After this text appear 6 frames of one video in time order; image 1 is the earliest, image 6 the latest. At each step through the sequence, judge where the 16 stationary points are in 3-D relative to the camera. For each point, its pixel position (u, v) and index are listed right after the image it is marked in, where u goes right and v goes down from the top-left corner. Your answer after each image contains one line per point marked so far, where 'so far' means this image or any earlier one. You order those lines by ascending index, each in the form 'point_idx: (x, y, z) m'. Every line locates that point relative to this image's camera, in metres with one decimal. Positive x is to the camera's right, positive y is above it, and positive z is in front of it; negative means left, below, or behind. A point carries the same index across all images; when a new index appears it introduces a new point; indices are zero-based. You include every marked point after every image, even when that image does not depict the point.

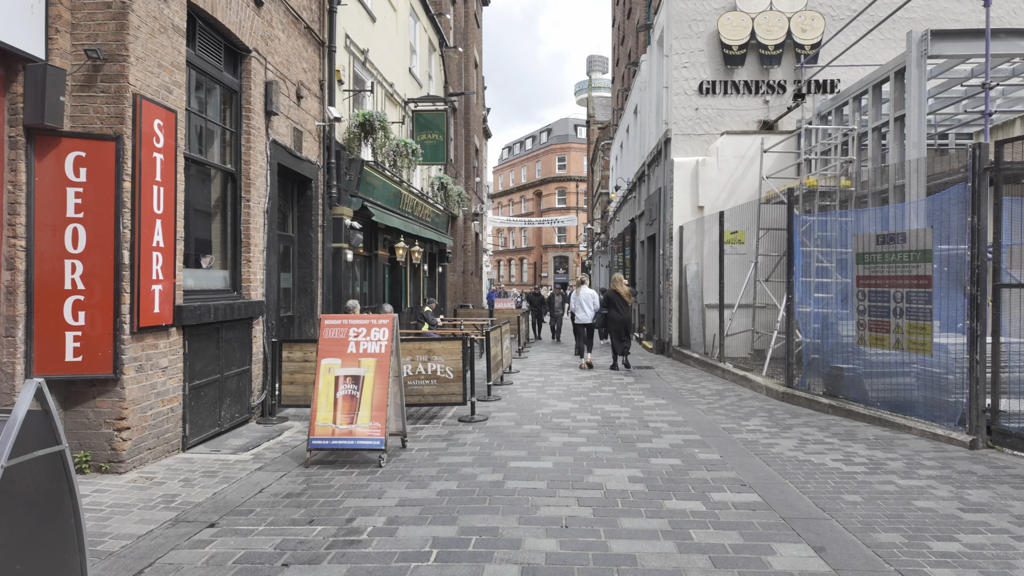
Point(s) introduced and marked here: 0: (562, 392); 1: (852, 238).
0: (+0.8, -1.7, +9.2) m
1: (+4.5, +0.7, +7.4) m
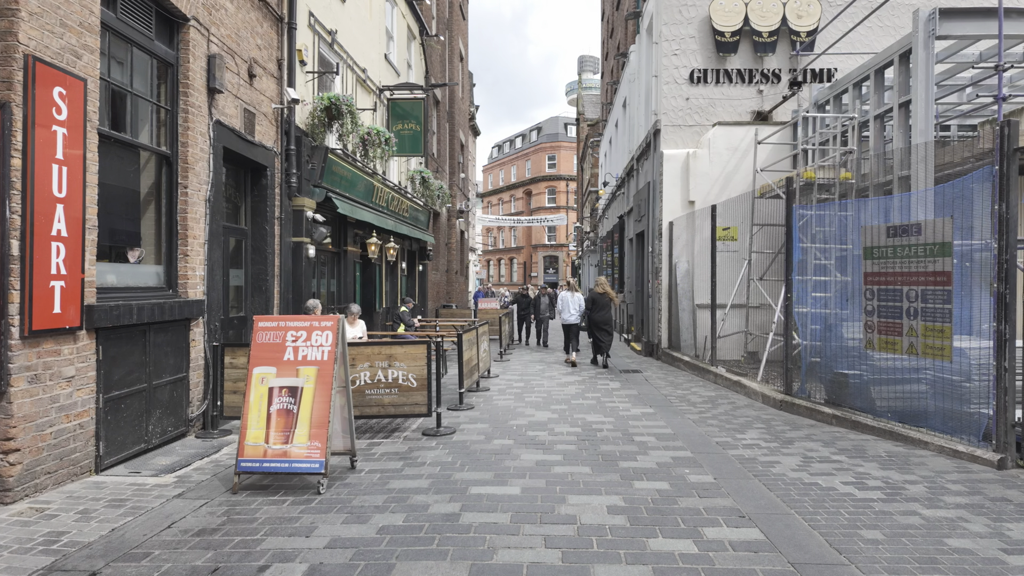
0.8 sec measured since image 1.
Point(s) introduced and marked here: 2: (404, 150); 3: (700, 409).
0: (+0.4, -1.7, +8.5) m
1: (+4.1, +0.7, +6.7) m
2: (-2.6, +3.3, +13.5) m
3: (+2.6, -1.6, +7.7) m
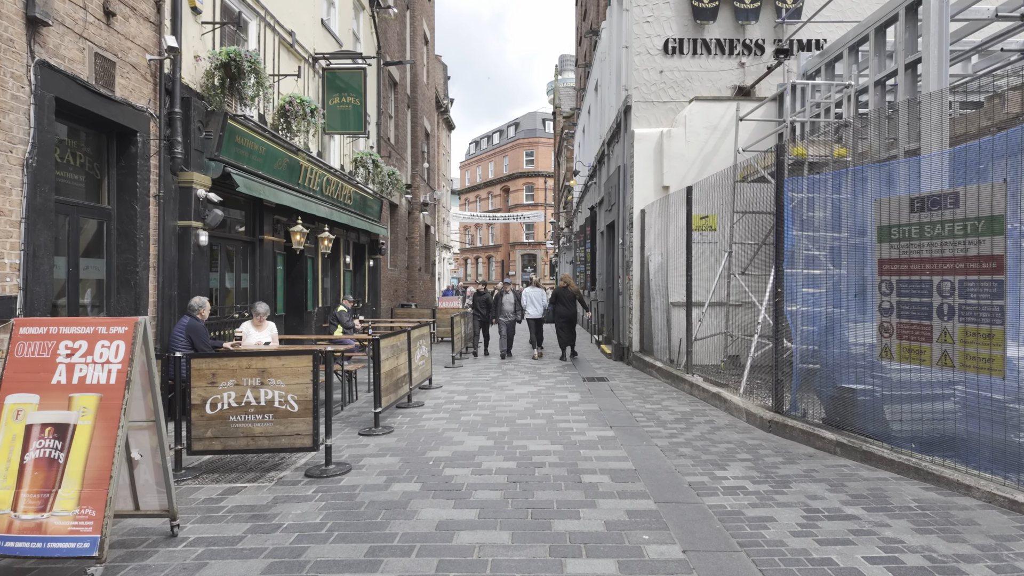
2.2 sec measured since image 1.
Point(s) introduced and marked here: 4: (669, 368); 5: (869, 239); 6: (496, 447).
0: (-0.4, -1.6, +6.9) m
1: (+3.3, +0.8, +5.3) m
2: (-3.6, +3.4, +11.9) m
3: (+1.8, -1.6, +6.2) m
4: (+2.7, -1.4, +9.9) m
5: (+3.3, +0.5, +5.3) m
6: (-0.2, -1.6, +5.6) m
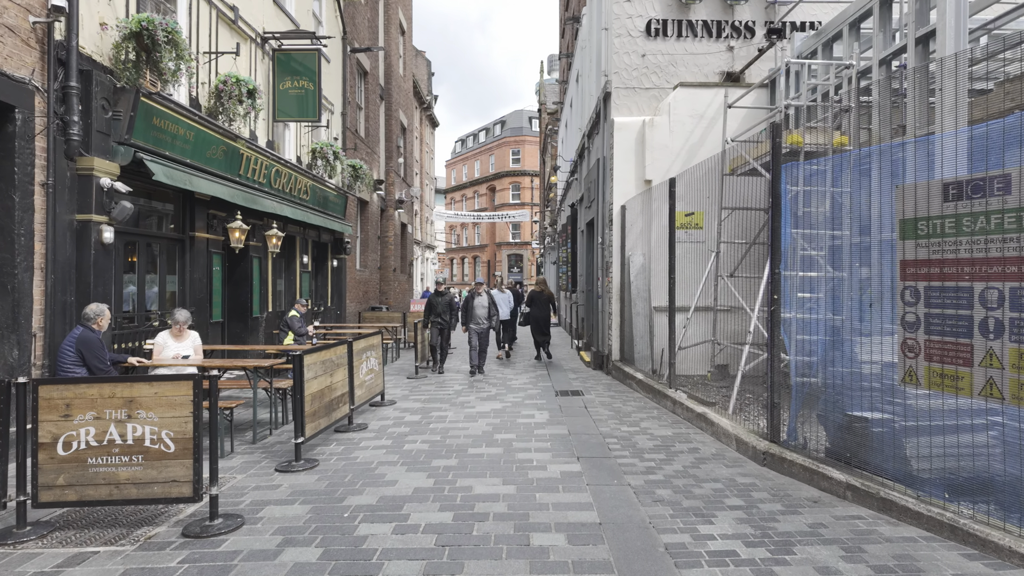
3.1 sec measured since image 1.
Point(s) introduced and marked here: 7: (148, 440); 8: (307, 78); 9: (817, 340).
0: (-0.9, -1.7, +5.9) m
1: (+2.9, +0.7, +4.3) m
2: (-4.1, +3.3, +10.8) m
3: (+1.3, -1.6, +5.2) m
4: (+2.2, -1.5, +8.9) m
5: (+2.9, +0.4, +4.3) m
6: (-0.6, -1.6, +4.6) m
7: (-2.5, -1.0, +3.9) m
8: (-4.0, +4.0, +10.9) m
9: (+2.7, -0.5, +5.0) m
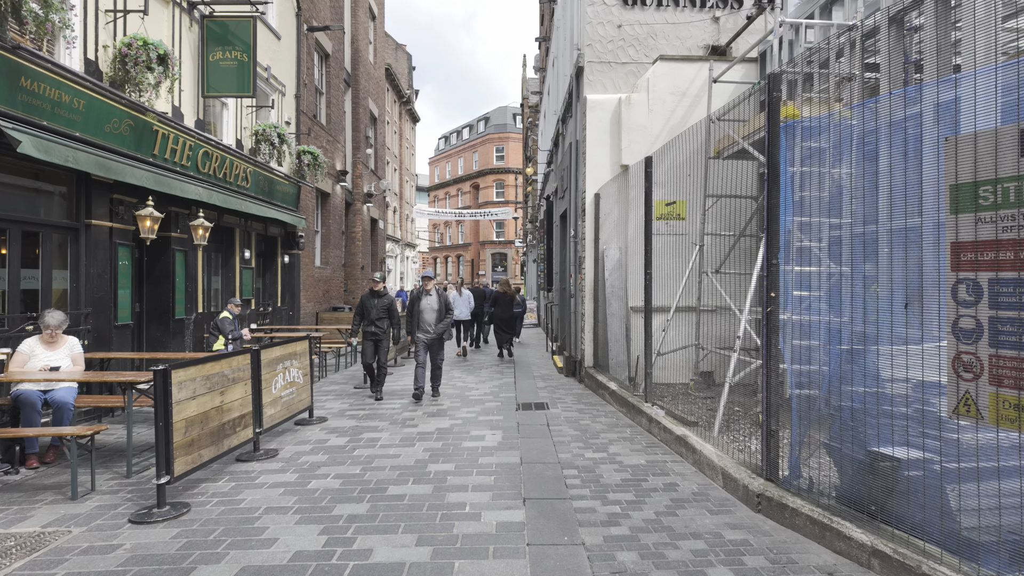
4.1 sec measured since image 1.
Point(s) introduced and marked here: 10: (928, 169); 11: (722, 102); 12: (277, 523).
0: (-1.4, -1.6, +4.7) m
1: (+2.3, +0.8, +3.2) m
2: (-4.8, +3.4, +9.6) m
3: (+0.7, -1.6, +4.1) m
4: (+1.6, -1.4, +7.8) m
5: (+2.3, +0.4, +3.2) m
6: (-1.2, -1.6, +3.5) m
7: (-3.0, -1.0, +2.7) m
8: (-4.6, +4.1, +9.6) m
9: (+2.2, -0.4, +3.9) m
10: (+2.3, +0.7, +3.3) m
11: (+3.3, +3.0, +8.9) m
12: (-1.6, -1.6, +3.9) m
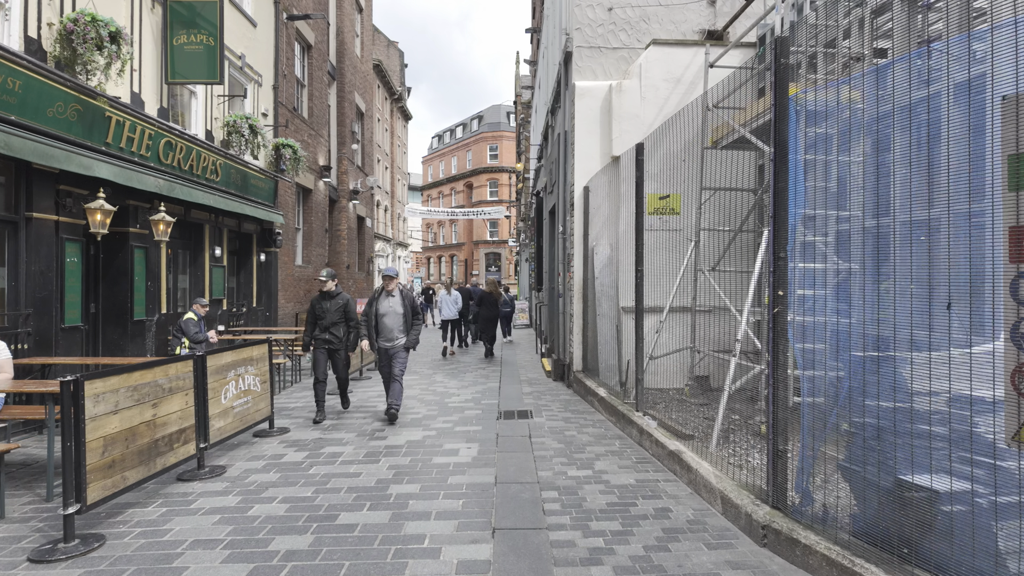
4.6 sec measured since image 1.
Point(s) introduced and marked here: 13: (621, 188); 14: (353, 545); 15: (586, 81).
0: (-1.7, -1.6, +4.1) m
1: (+2.1, +0.8, +2.7) m
2: (-5.1, +3.4, +9.0) m
3: (+0.5, -1.6, +3.5) m
4: (+1.3, -1.4, +7.2) m
5: (+2.1, +0.5, +2.7) m
6: (-1.4, -1.6, +2.9) m
7: (-3.2, -1.0, +2.1) m
8: (-4.9, +4.1, +9.0) m
9: (+2.0, -0.4, +3.4) m
10: (+2.1, +0.7, +2.7) m
11: (+3.1, +3.0, +8.4) m
12: (-1.8, -1.6, +3.3) m
13: (+1.4, +1.4, +7.6) m
14: (-1.0, -1.6, +3.5) m
15: (+1.2, +3.3, +9.0) m
